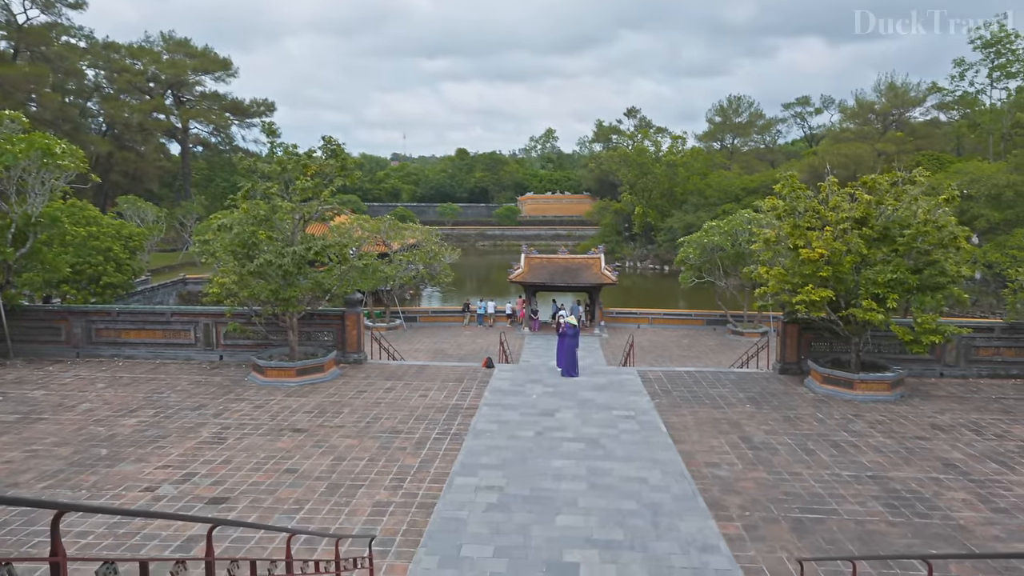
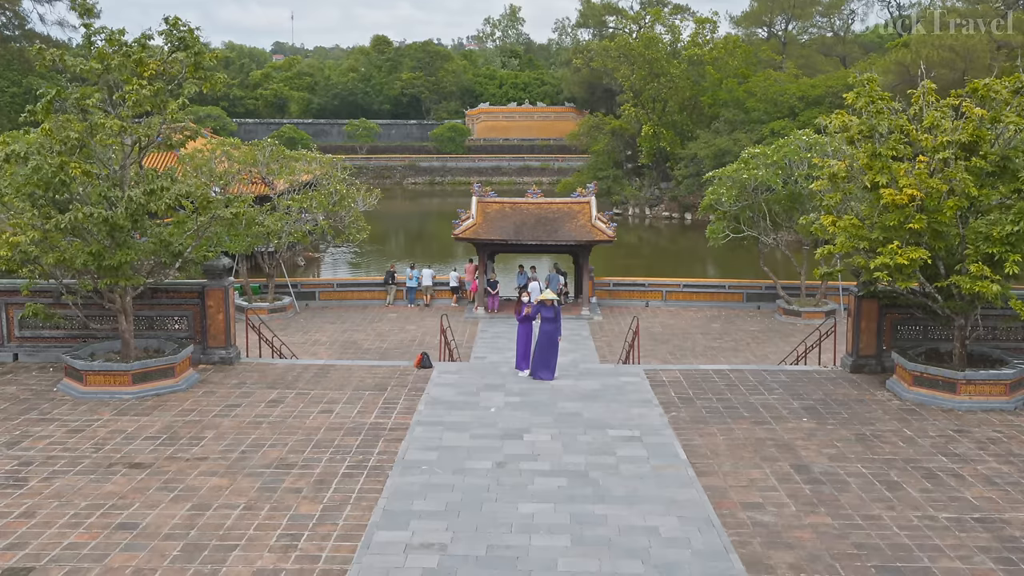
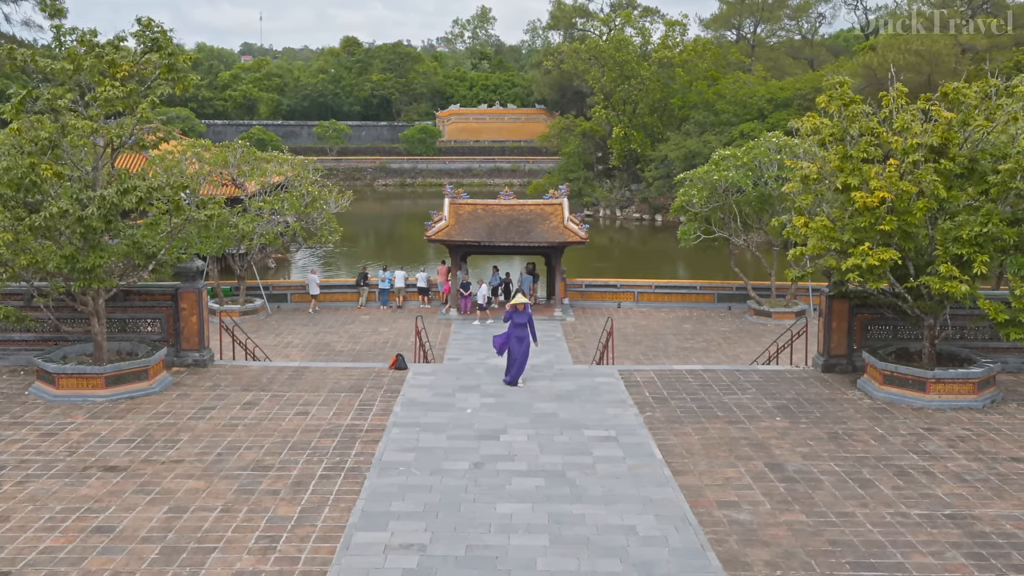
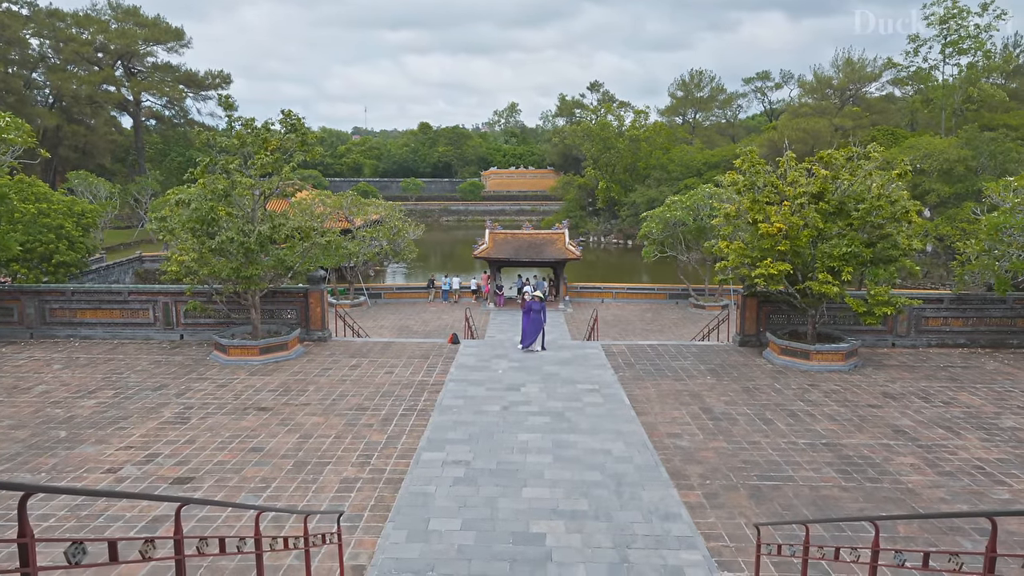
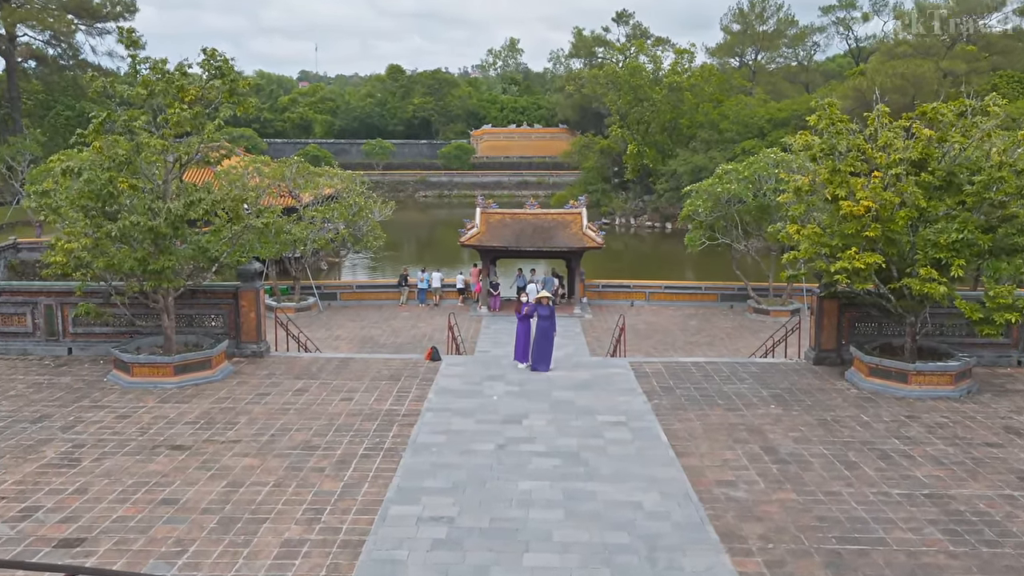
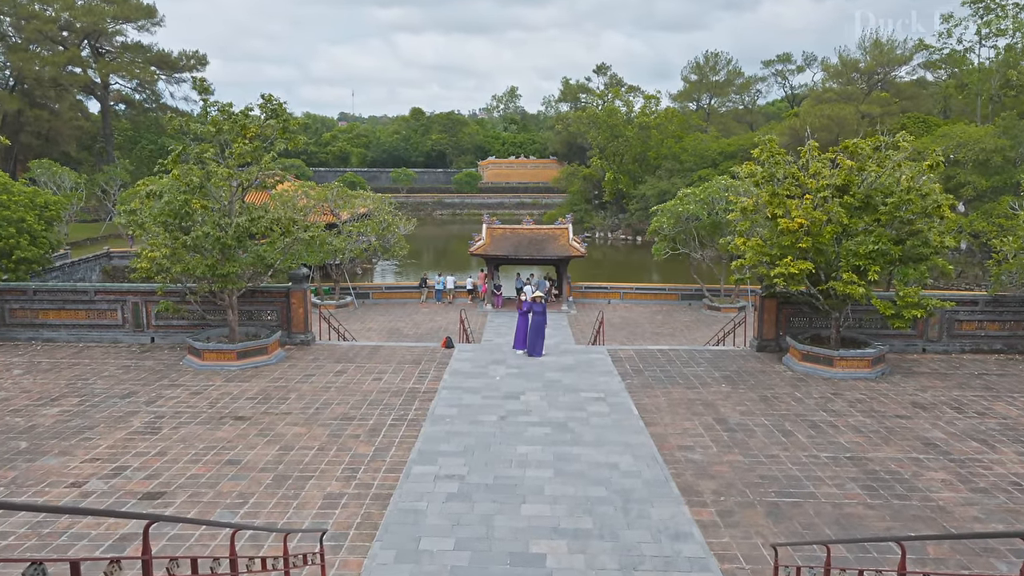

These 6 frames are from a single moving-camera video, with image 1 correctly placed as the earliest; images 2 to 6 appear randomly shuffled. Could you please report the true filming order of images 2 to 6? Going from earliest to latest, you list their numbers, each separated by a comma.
4, 6, 5, 2, 3
